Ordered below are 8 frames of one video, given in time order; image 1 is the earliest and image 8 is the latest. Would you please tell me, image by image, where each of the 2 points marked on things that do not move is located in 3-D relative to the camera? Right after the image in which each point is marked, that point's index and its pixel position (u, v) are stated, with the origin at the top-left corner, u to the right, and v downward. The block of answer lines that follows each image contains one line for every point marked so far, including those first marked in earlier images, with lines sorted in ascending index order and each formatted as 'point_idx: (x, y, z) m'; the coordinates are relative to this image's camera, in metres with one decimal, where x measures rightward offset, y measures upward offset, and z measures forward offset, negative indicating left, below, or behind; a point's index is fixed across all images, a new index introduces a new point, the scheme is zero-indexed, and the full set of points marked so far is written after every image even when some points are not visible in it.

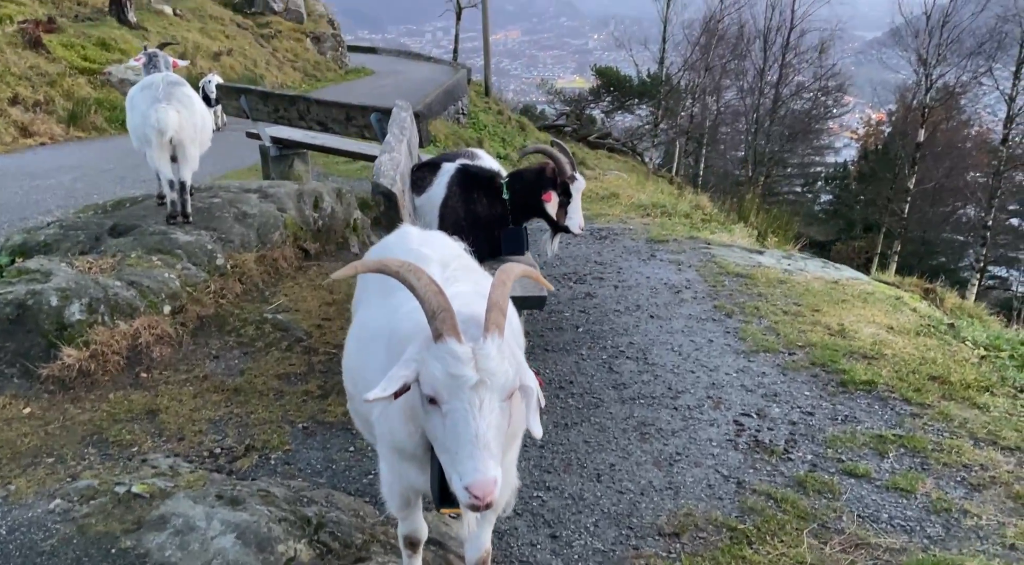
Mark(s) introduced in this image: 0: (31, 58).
0: (-9.7, +4.5, +16.0) m
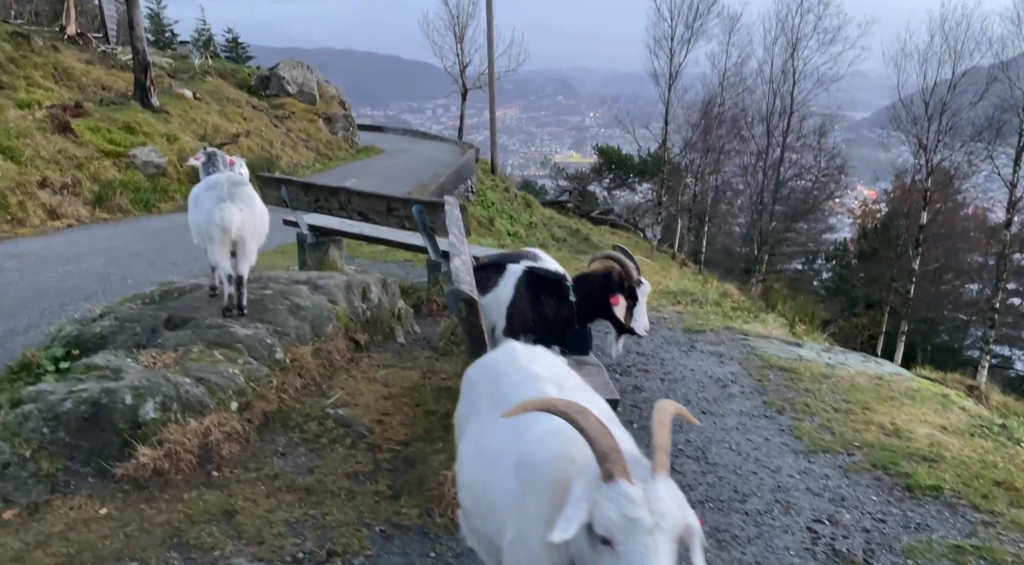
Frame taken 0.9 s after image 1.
0: (-9.4, +2.9, +16.5) m
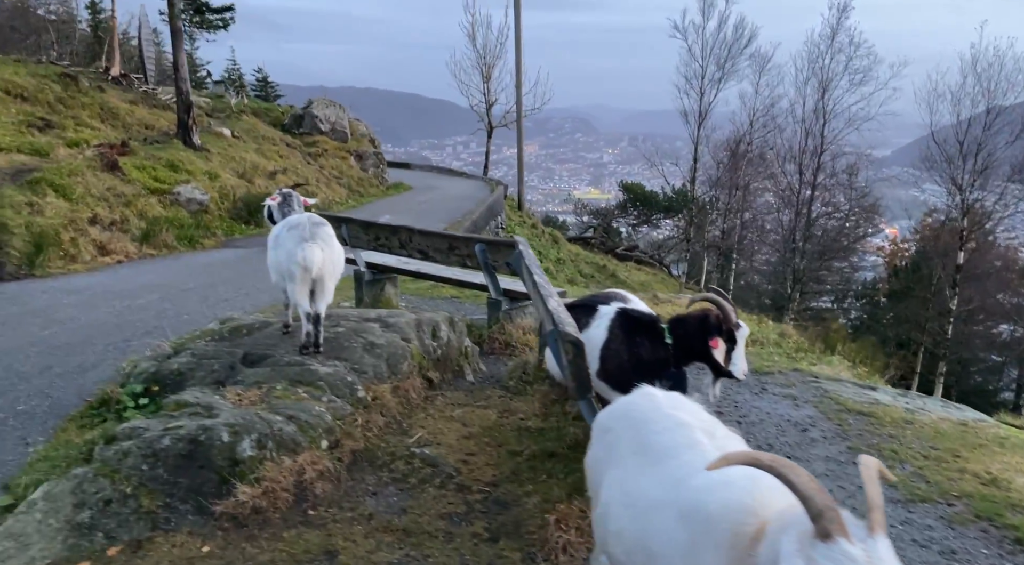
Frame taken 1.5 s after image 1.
0: (-8.6, +2.2, +16.9) m
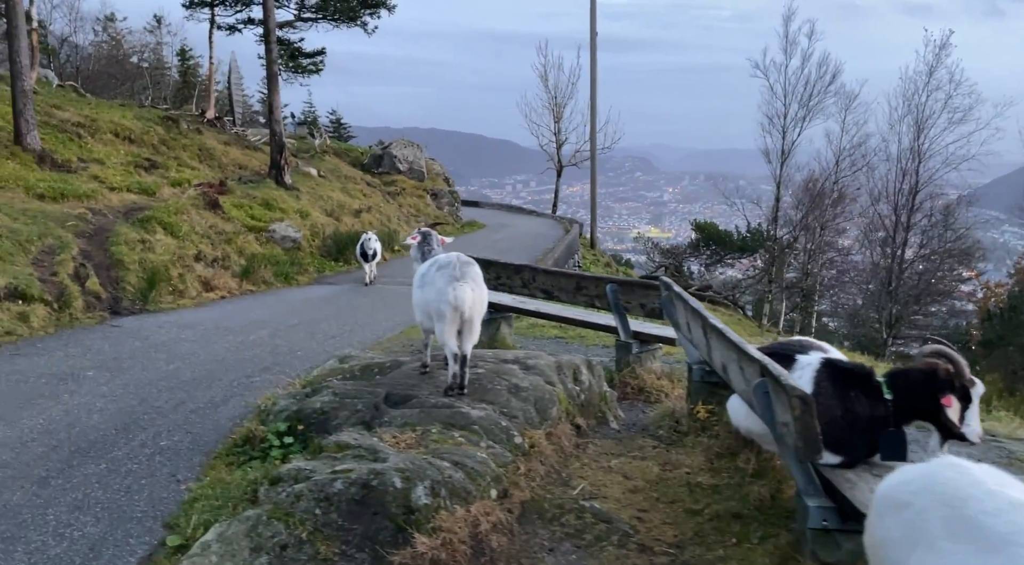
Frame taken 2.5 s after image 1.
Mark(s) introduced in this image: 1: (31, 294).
0: (-6.6, +1.4, +17.4) m
1: (-6.3, -0.2, +10.5) m
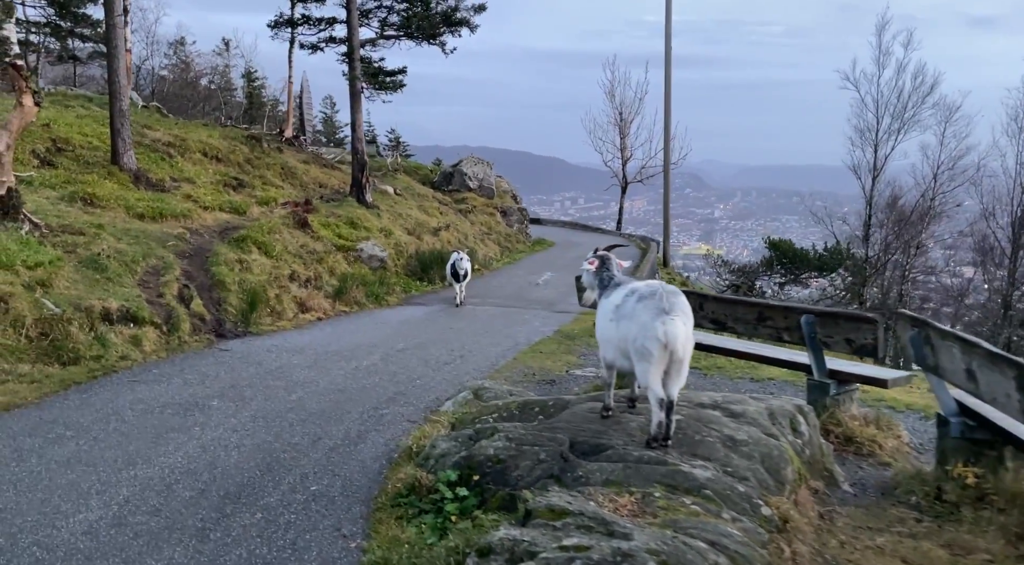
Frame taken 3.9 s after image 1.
0: (-4.6, +1.0, +17.2) m
1: (-4.7, -0.4, +10.2) m
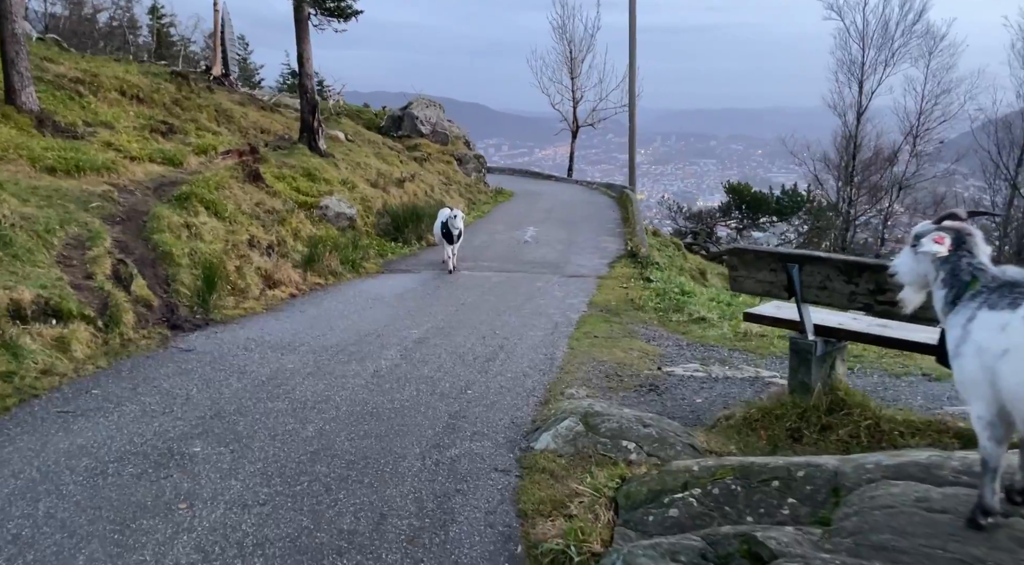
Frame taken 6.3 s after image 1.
0: (-4.6, +1.6, +14.3) m
1: (-4.1, -0.3, +7.4) m
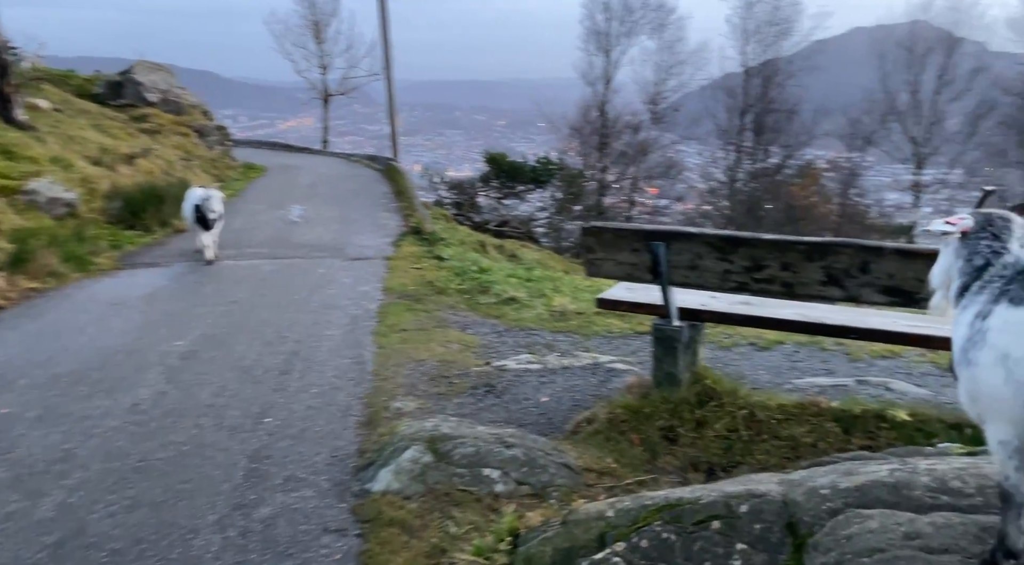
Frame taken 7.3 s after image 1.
0: (-8.2, +1.5, +11.3) m
1: (-5.5, -0.5, +4.9) m
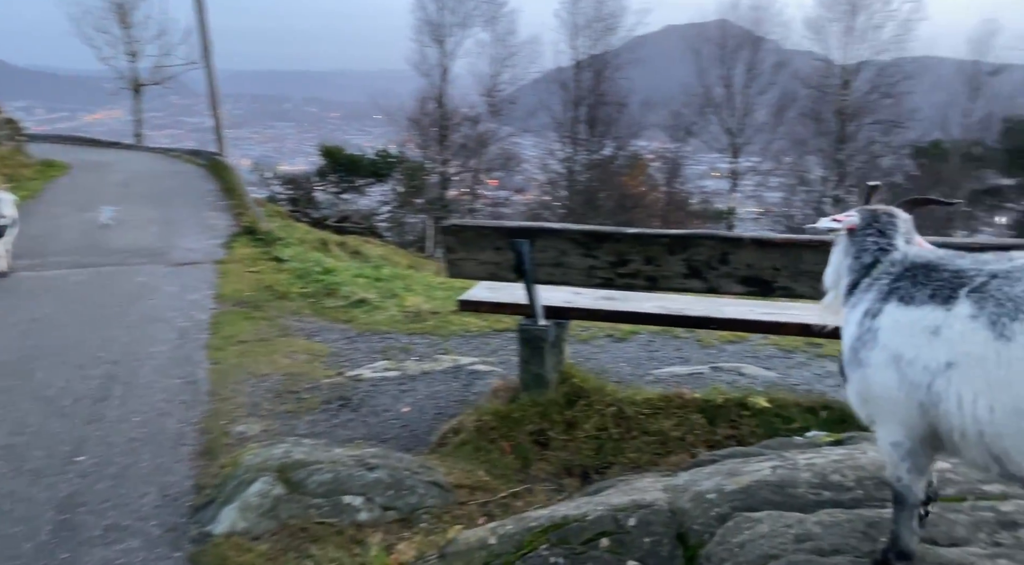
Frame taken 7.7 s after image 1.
0: (-10.2, +1.2, +9.1) m
1: (-6.2, -0.7, +3.5) m
